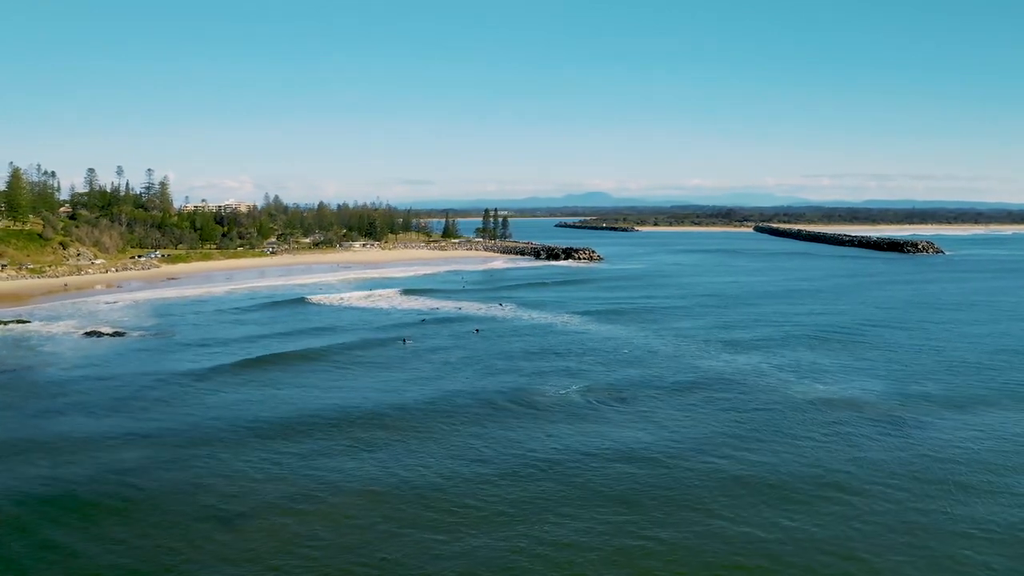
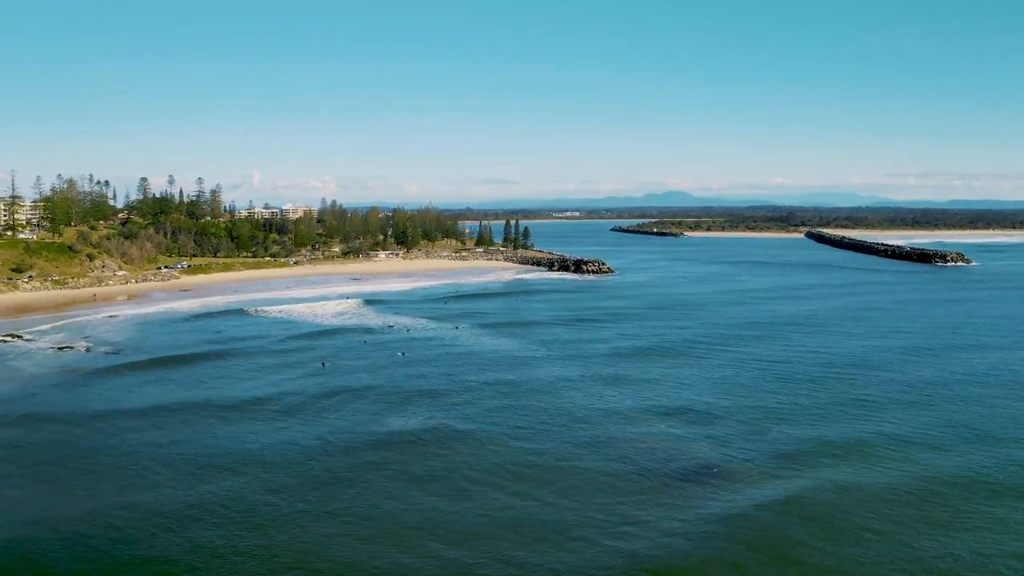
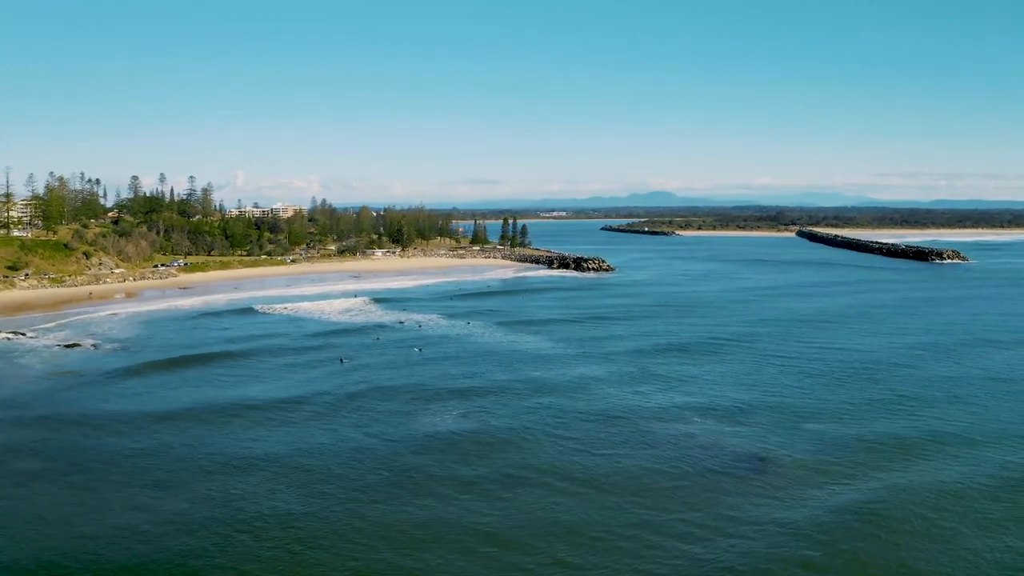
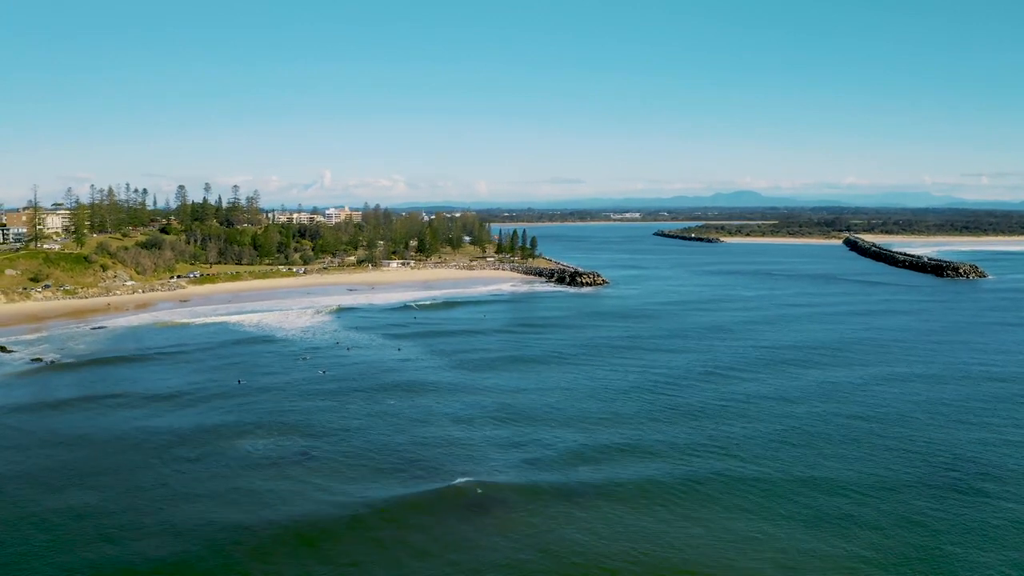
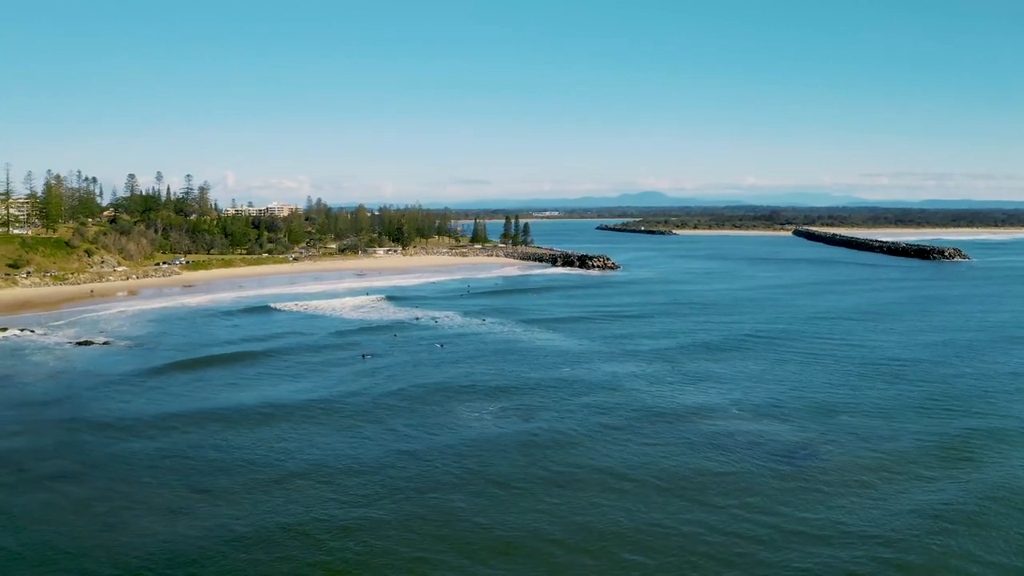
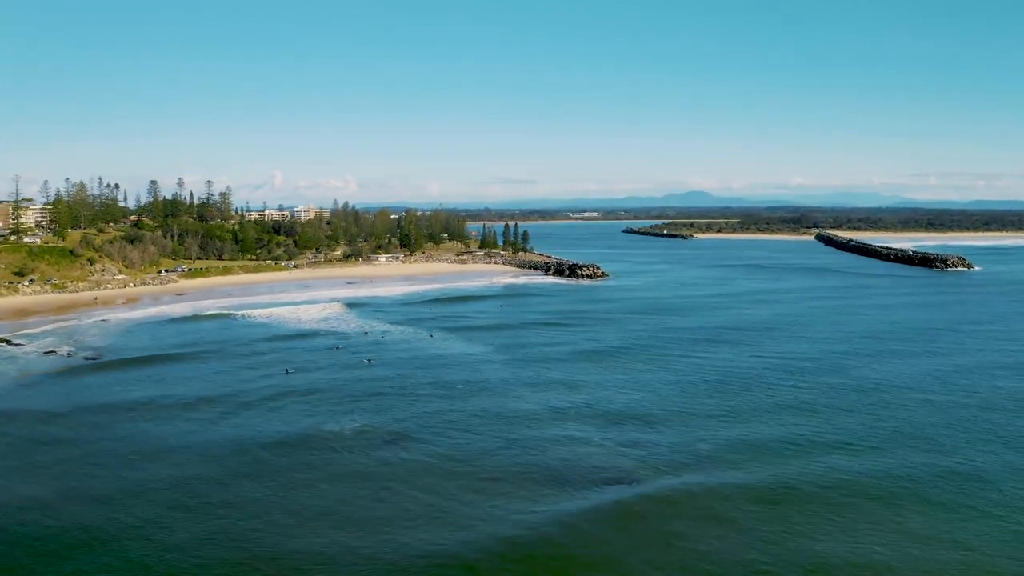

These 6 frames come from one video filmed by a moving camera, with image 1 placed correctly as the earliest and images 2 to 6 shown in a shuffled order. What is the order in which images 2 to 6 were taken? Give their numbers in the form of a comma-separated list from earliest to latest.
5, 3, 2, 6, 4
